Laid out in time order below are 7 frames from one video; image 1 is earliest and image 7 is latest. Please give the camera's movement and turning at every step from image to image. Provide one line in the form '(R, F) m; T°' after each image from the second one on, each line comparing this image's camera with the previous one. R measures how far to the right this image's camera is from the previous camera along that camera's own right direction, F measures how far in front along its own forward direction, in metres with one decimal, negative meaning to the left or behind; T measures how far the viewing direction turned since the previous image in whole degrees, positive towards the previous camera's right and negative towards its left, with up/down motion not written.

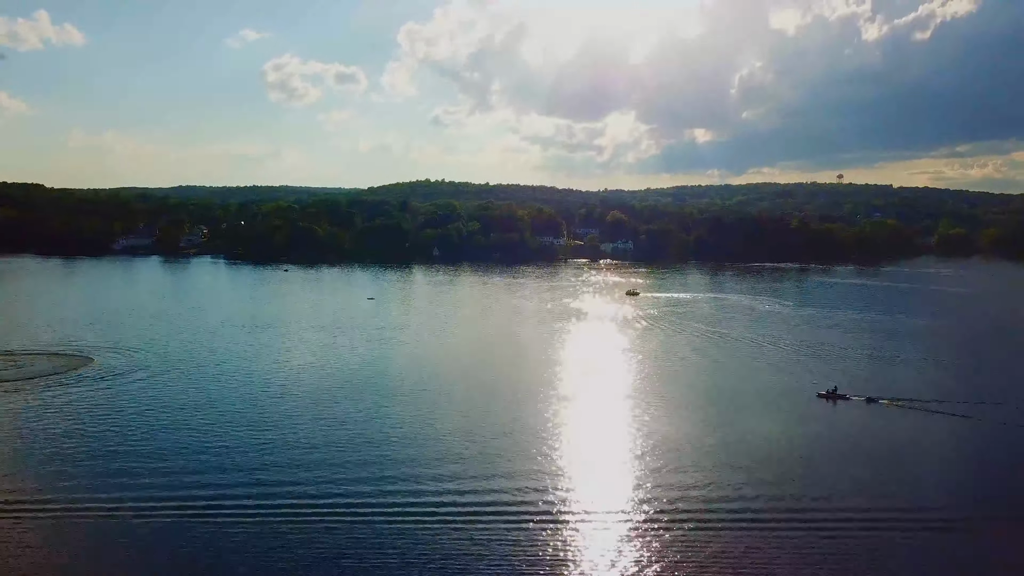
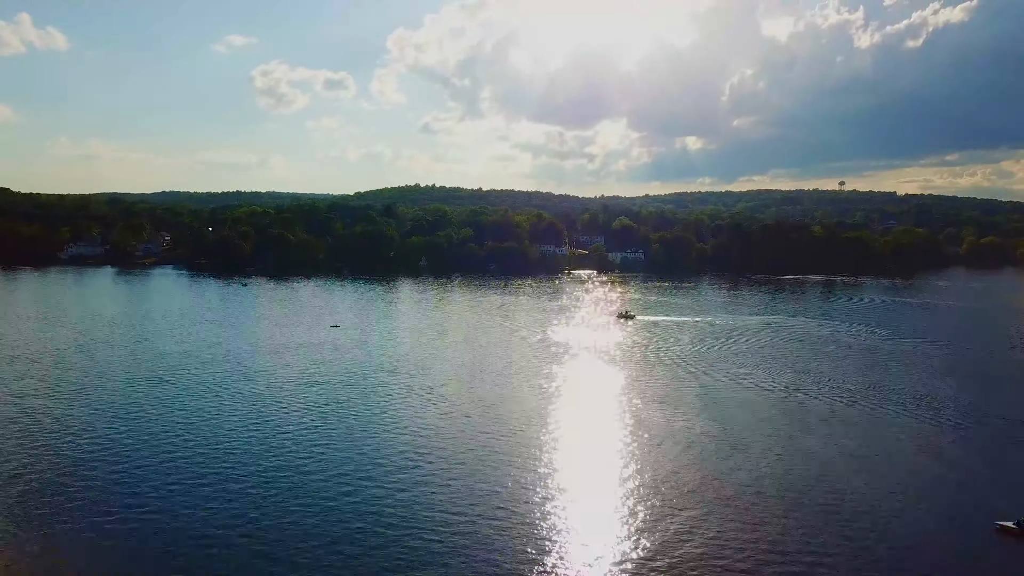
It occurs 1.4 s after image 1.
(-0.9, +11.5) m; +1°
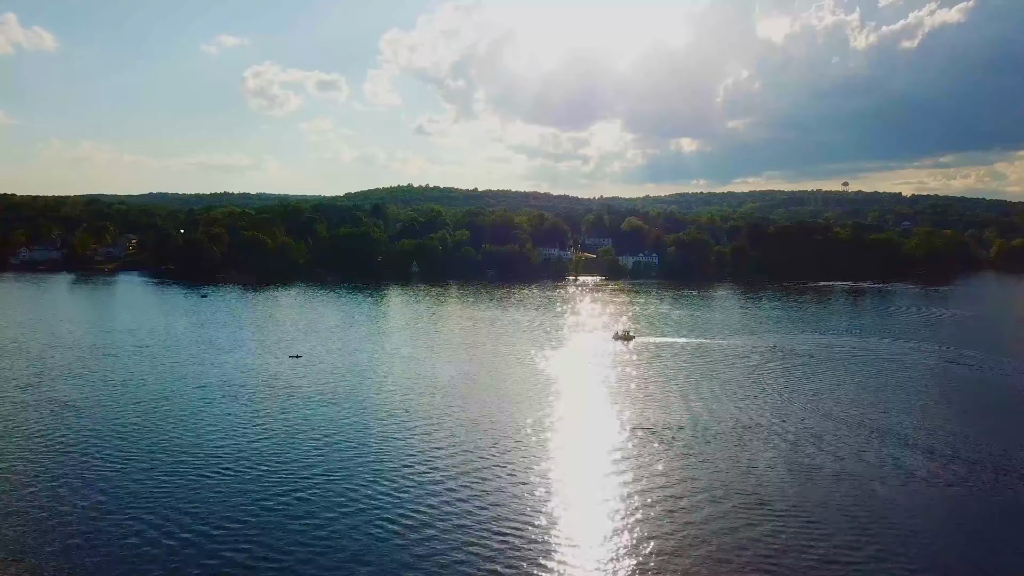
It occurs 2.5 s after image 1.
(-0.8, +9.2) m; 0°
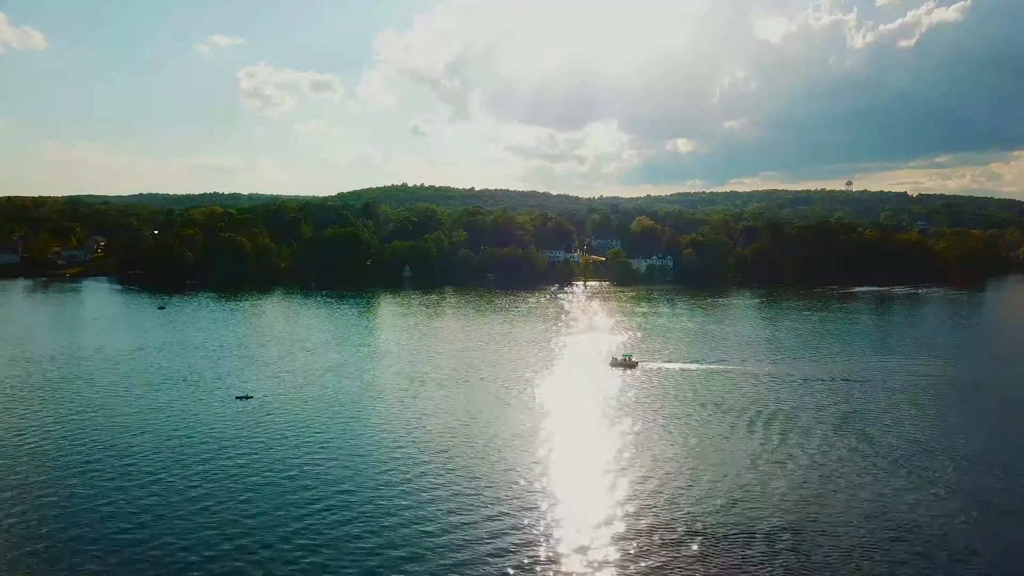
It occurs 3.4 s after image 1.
(-0.6, +7.5) m; 0°
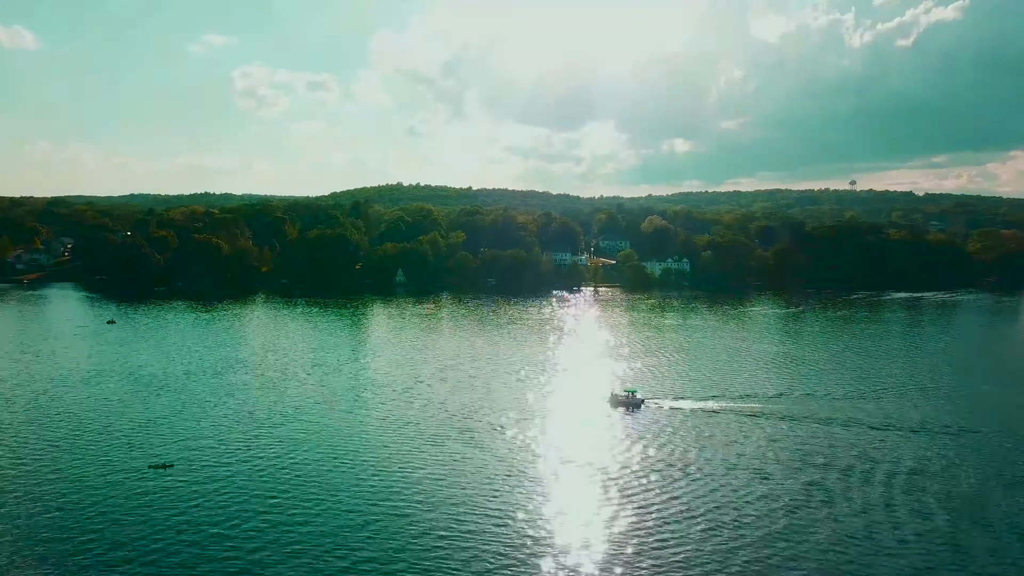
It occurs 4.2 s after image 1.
(-0.6, +6.8) m; 0°
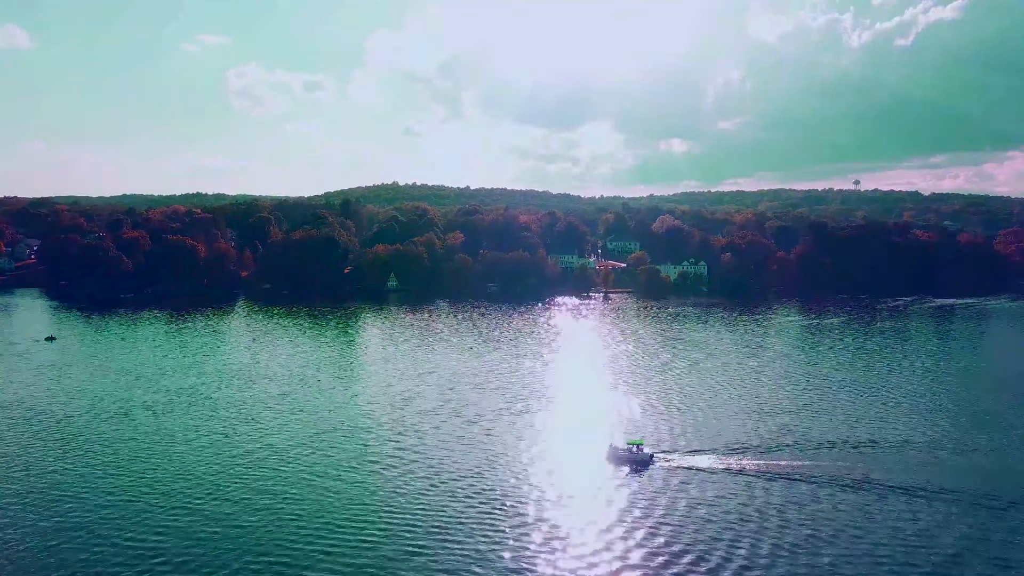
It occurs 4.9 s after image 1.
(-0.5, +6.0) m; 0°
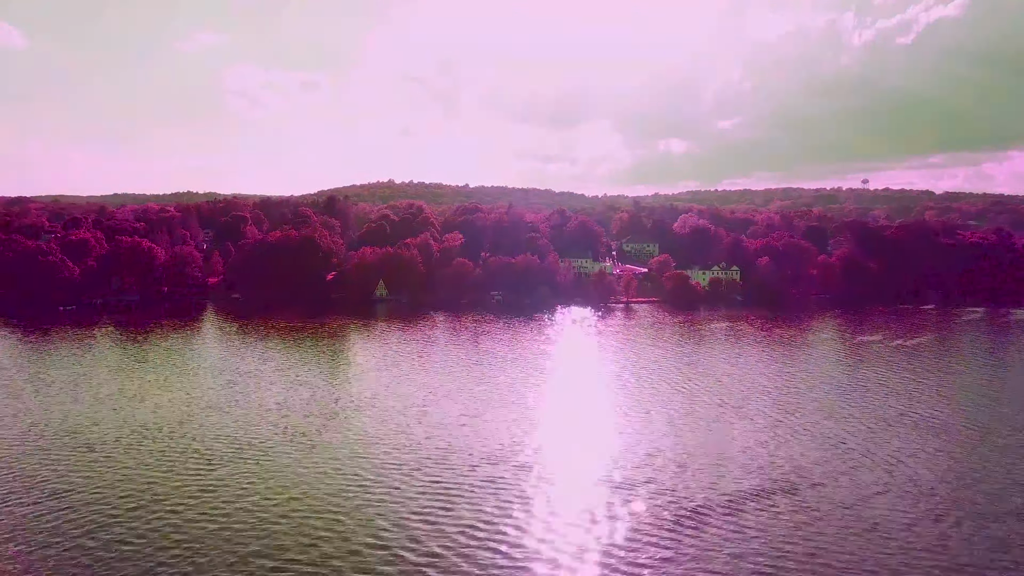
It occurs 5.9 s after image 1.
(-0.7, +8.7) m; 0°
